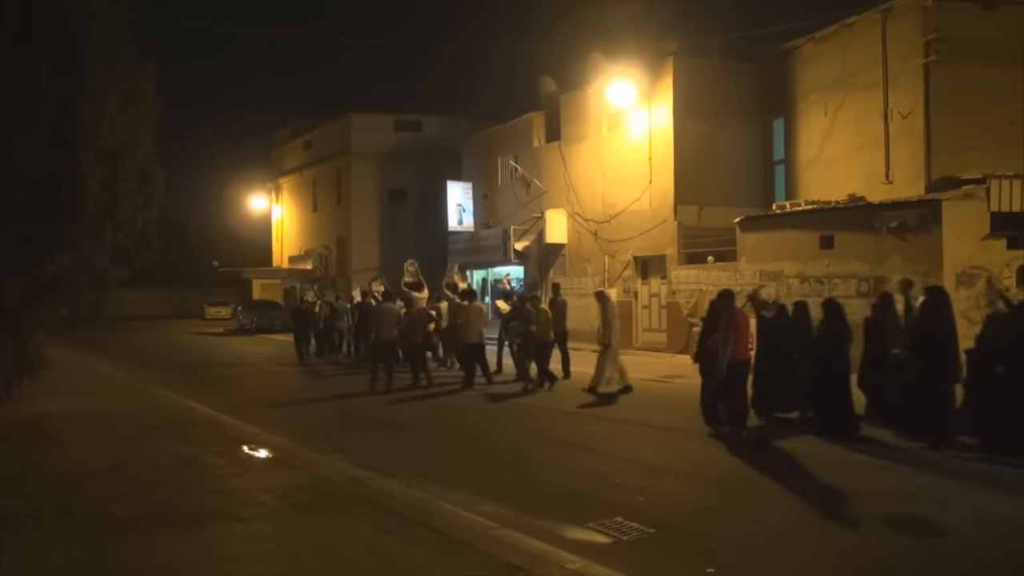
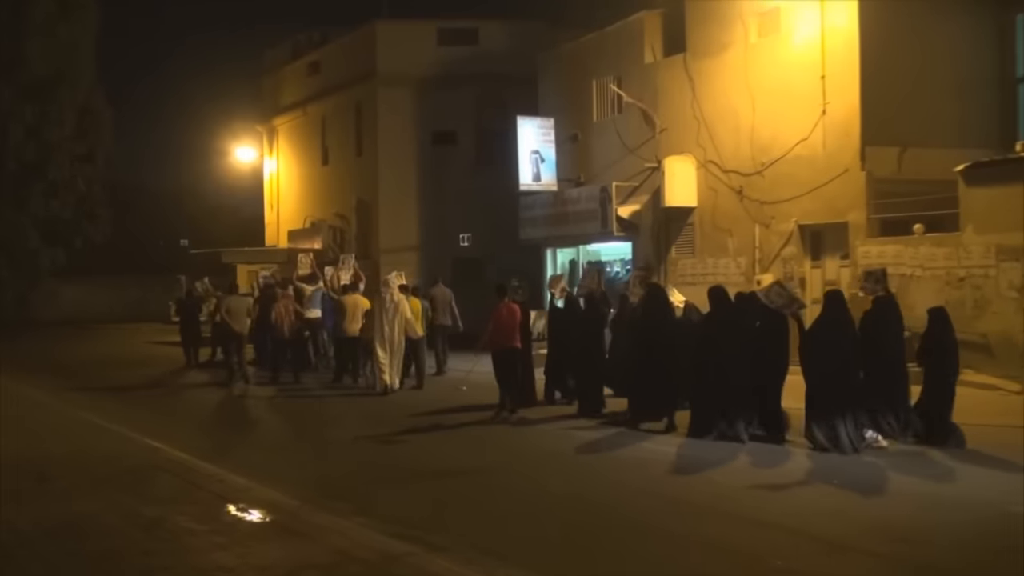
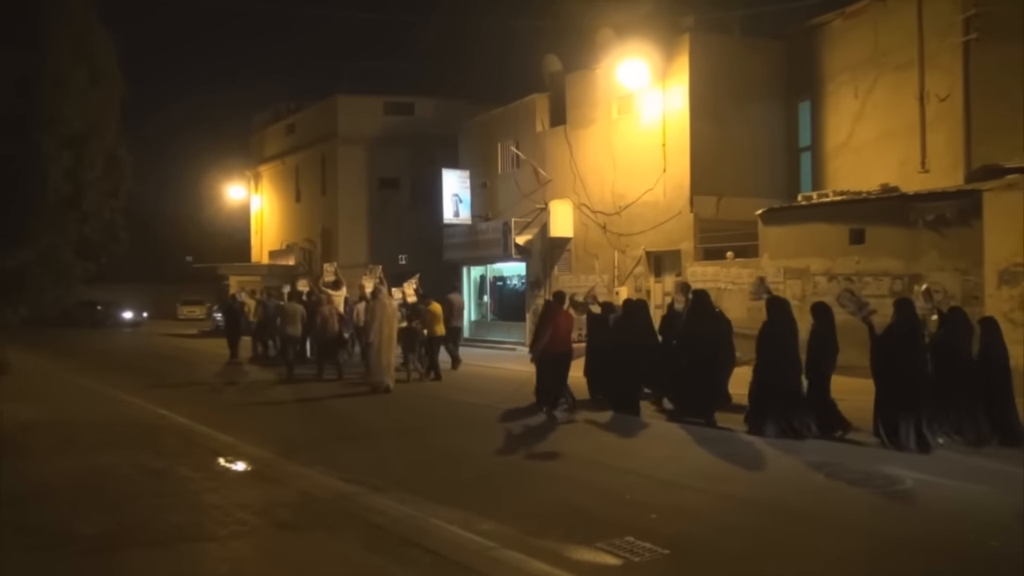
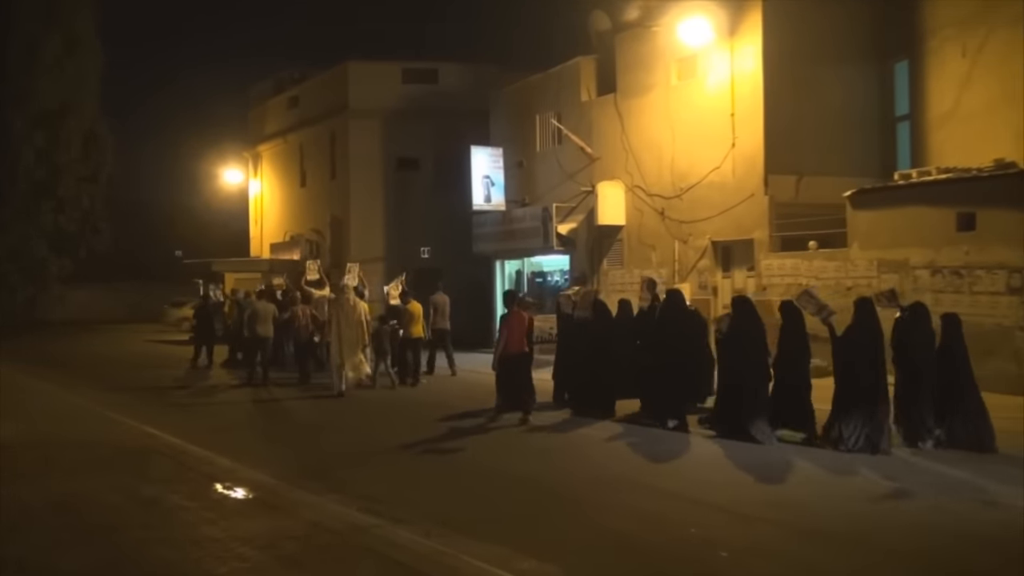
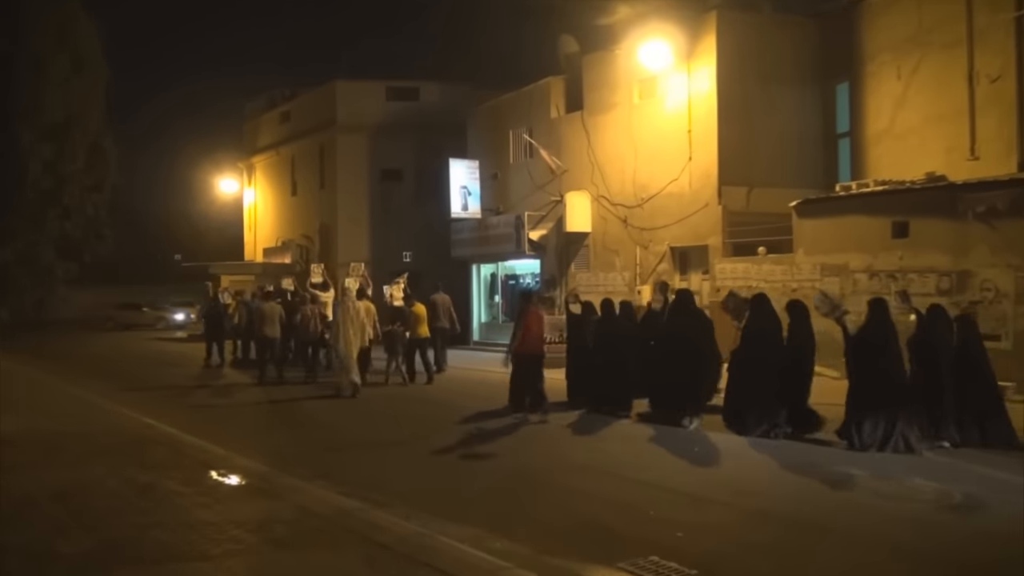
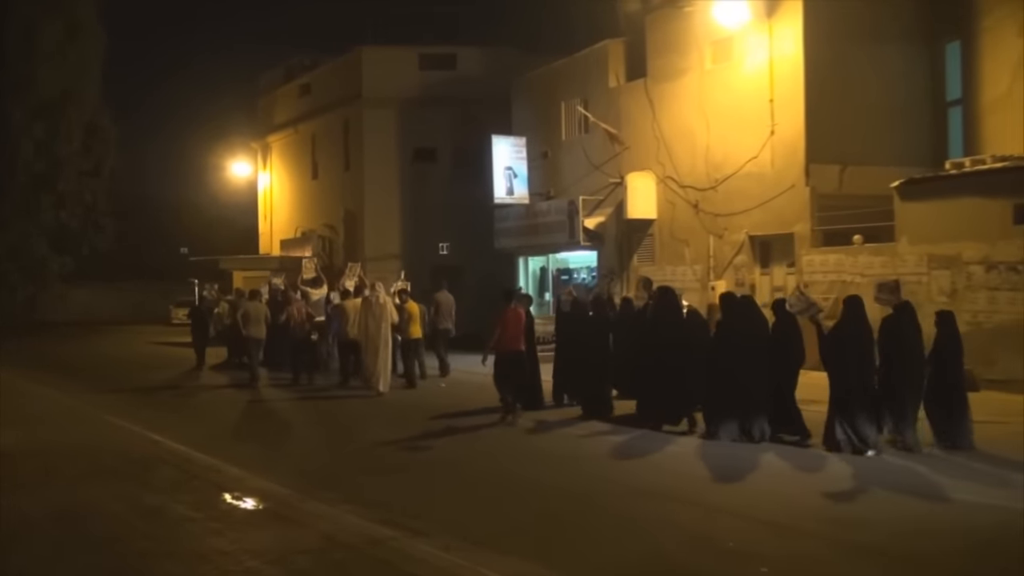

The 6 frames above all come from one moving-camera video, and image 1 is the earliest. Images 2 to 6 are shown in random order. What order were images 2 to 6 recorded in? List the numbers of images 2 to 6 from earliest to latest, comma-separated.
3, 5, 4, 6, 2
